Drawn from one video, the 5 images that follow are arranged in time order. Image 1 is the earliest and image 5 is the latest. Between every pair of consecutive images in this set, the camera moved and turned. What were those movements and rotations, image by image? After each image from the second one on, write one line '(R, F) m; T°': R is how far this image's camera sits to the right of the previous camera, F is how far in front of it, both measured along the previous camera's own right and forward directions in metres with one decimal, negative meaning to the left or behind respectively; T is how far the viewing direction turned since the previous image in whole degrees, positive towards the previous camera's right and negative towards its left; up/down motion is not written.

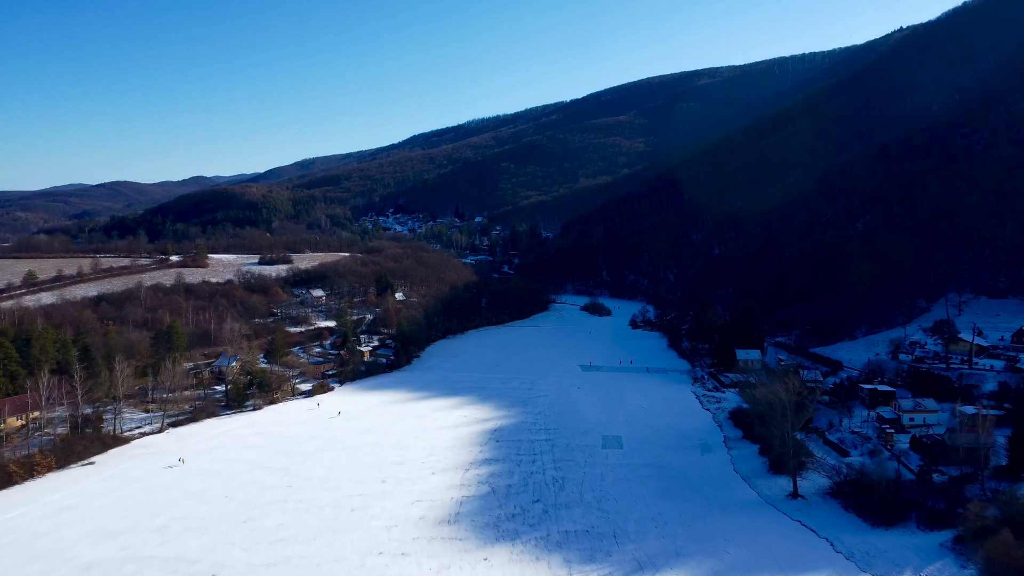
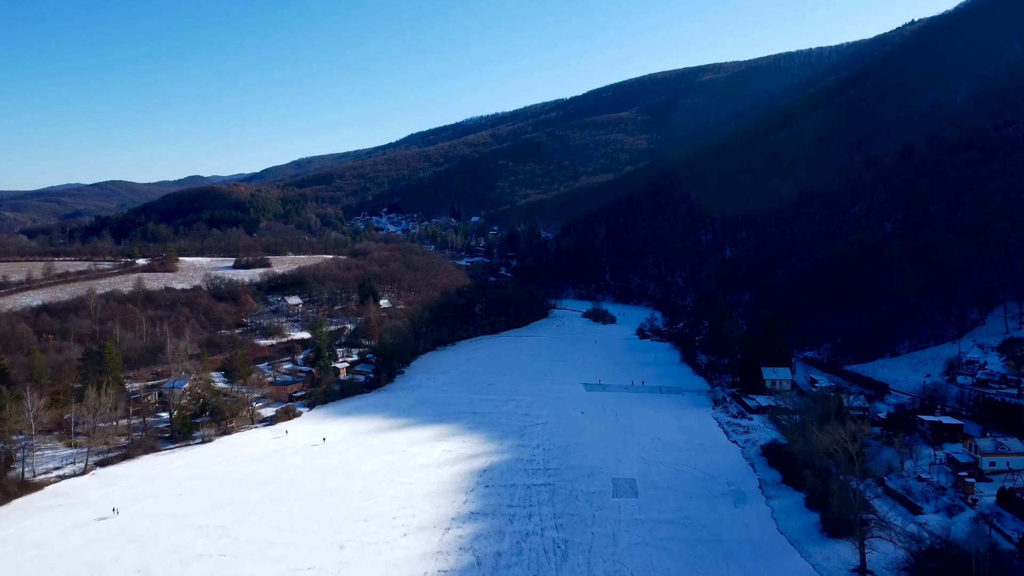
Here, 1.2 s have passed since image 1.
(+0.2, +4.4) m; 0°
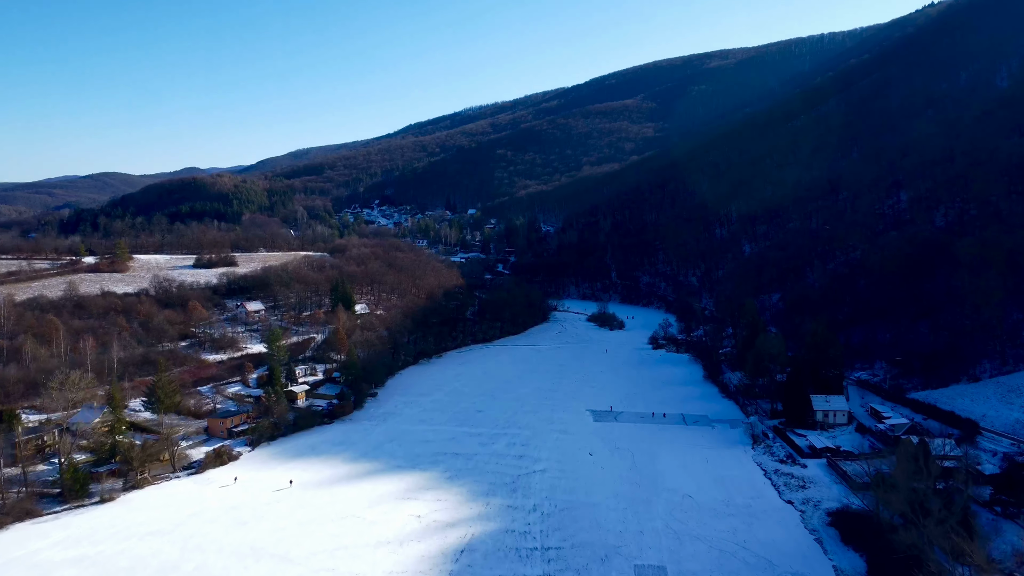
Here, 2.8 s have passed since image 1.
(+0.3, +5.9) m; 0°
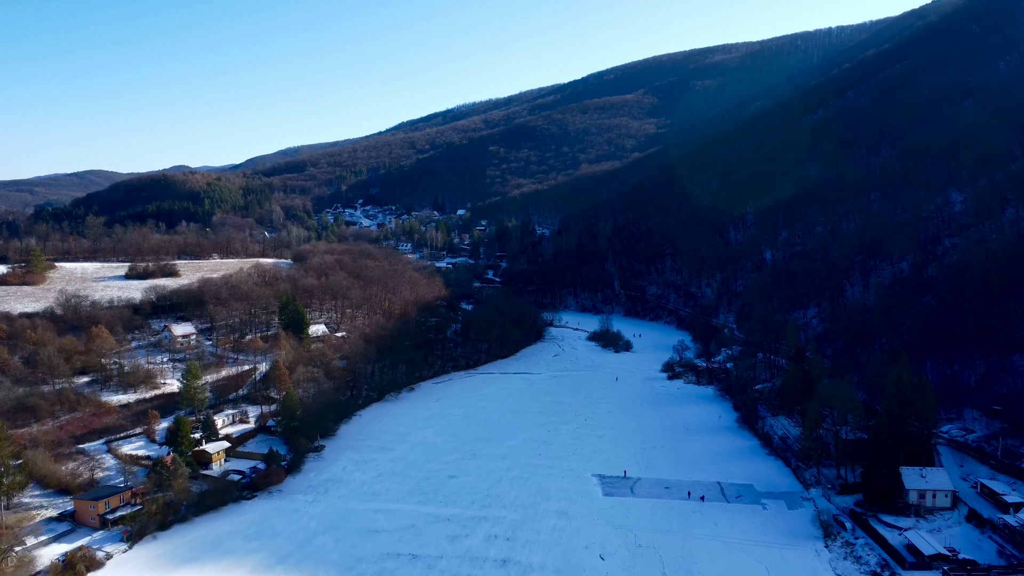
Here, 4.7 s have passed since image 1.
(+0.3, +6.8) m; 0°
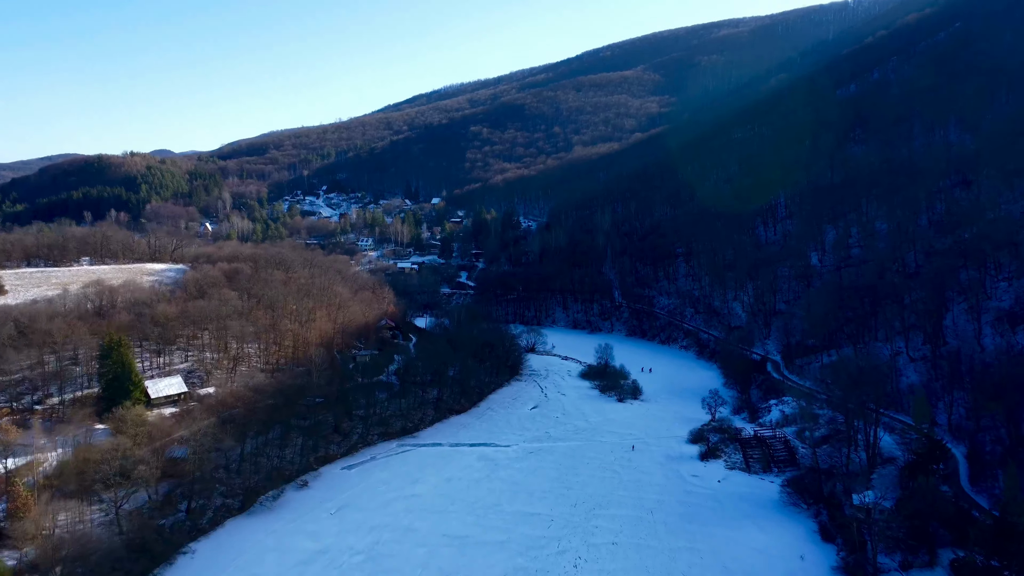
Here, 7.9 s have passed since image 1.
(+1.2, +11.7) m; 0°
